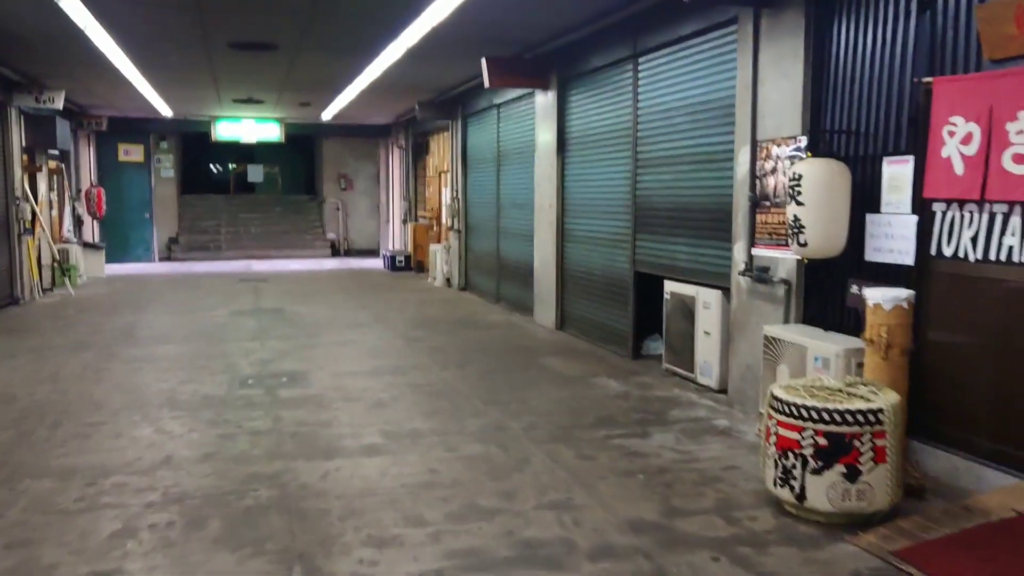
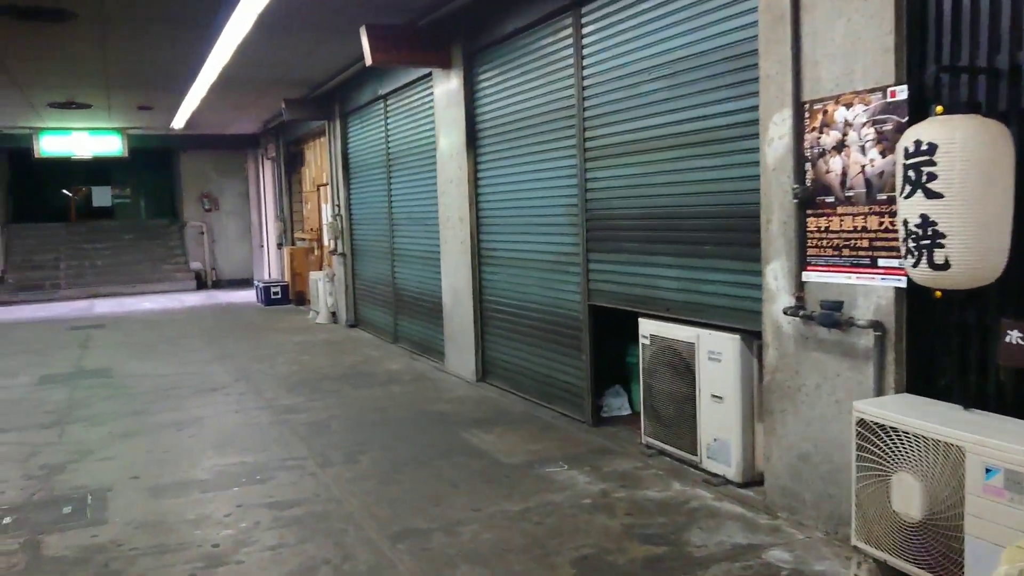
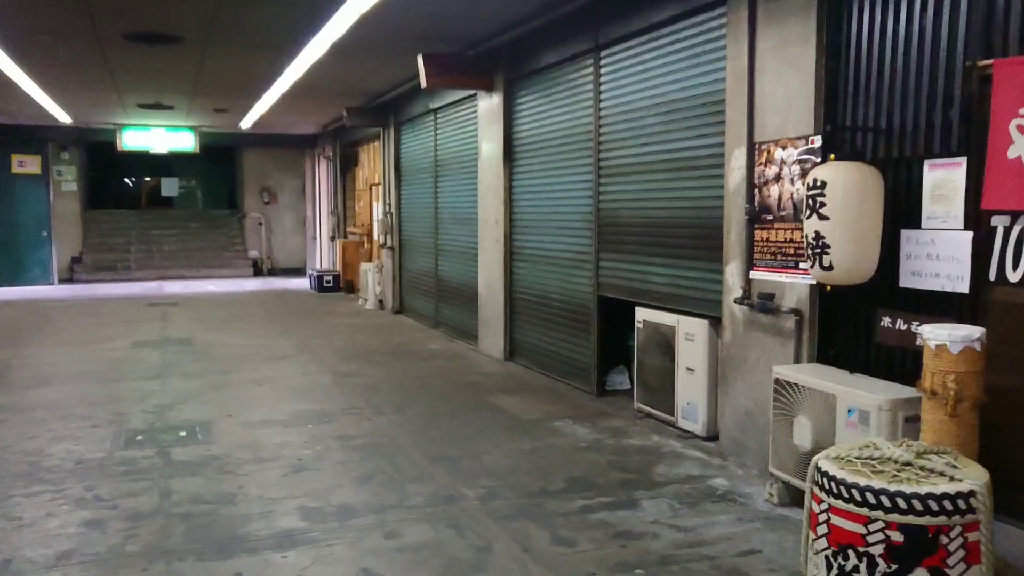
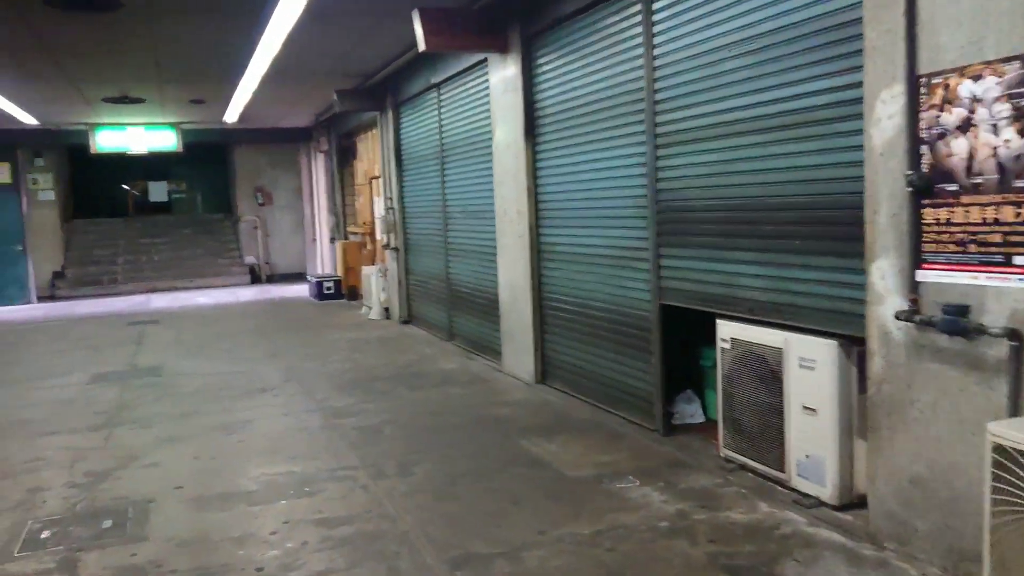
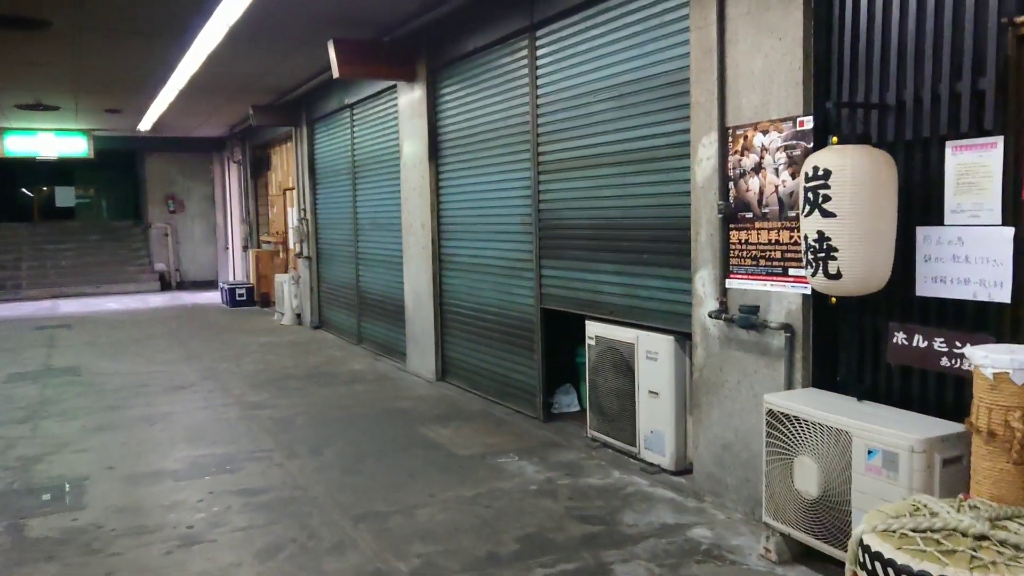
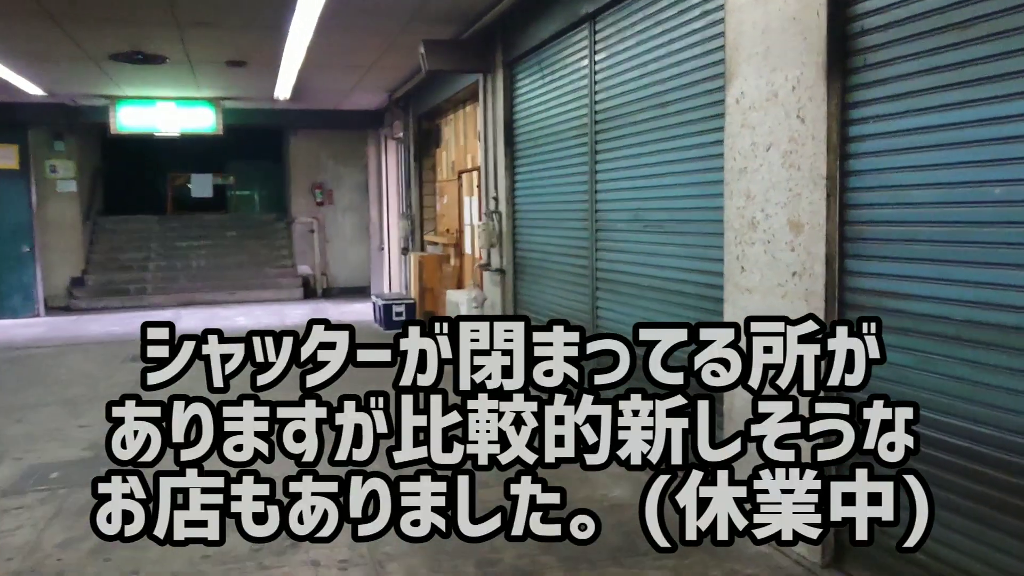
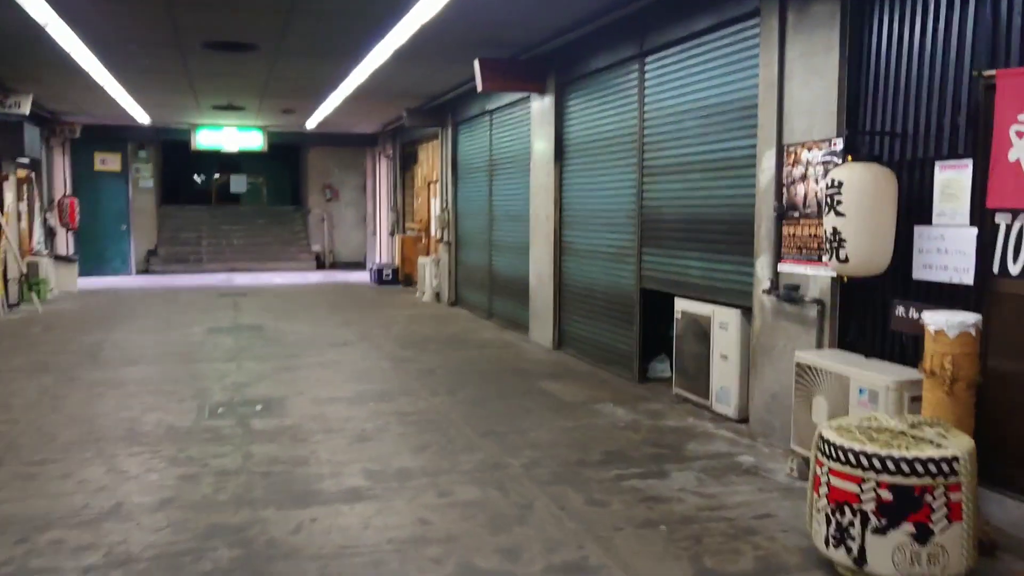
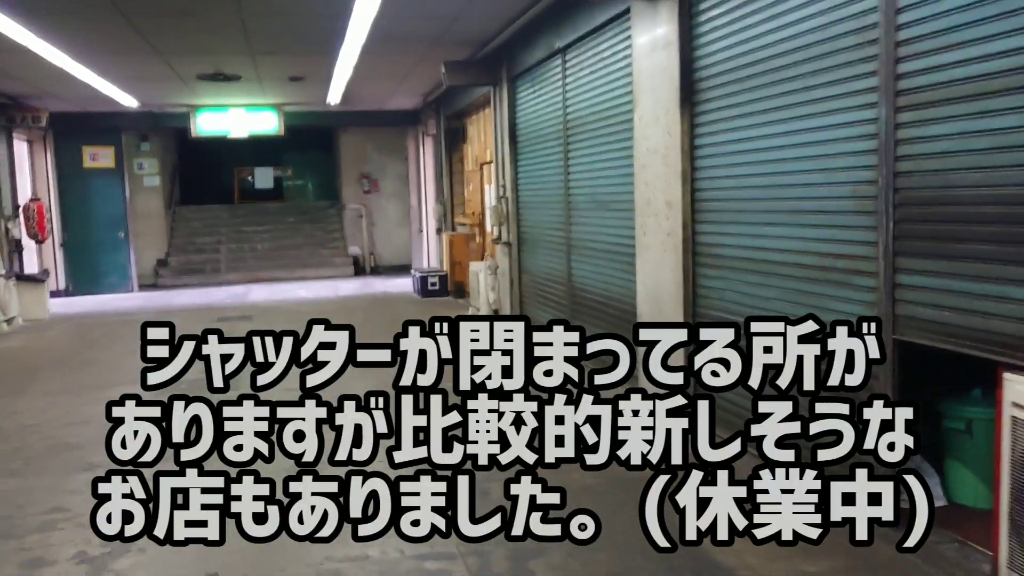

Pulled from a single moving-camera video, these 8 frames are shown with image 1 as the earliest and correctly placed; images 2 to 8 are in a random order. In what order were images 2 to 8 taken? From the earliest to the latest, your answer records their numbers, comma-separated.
7, 3, 5, 2, 4, 8, 6
